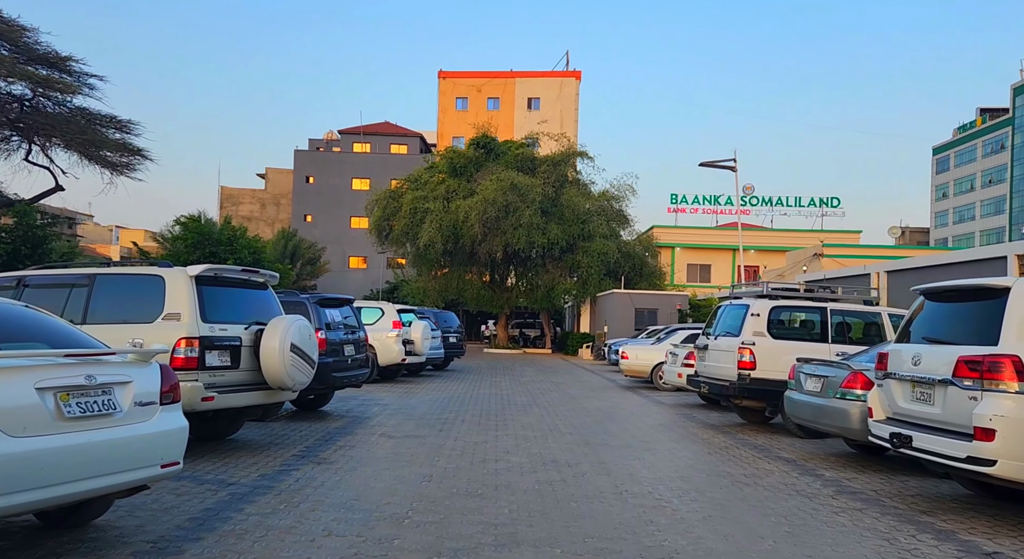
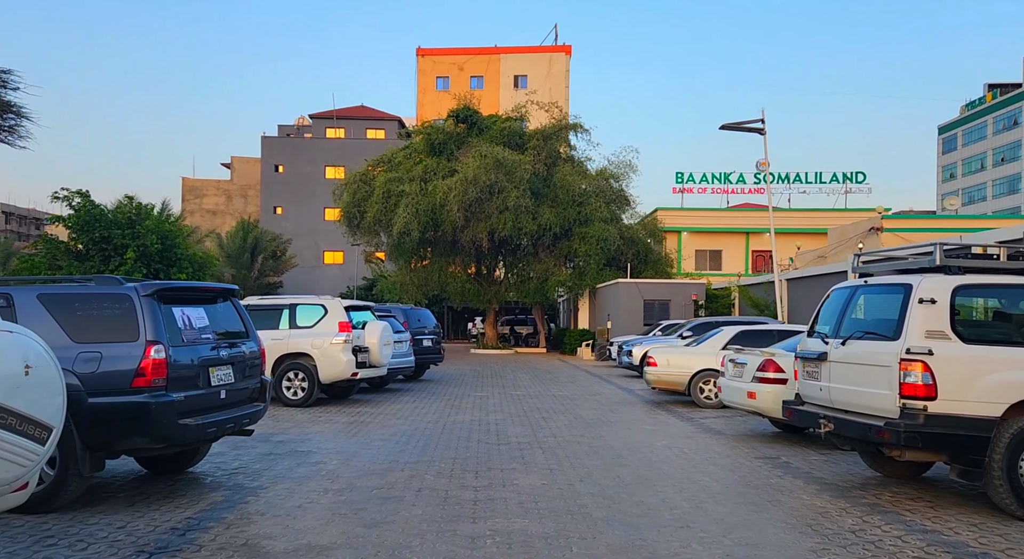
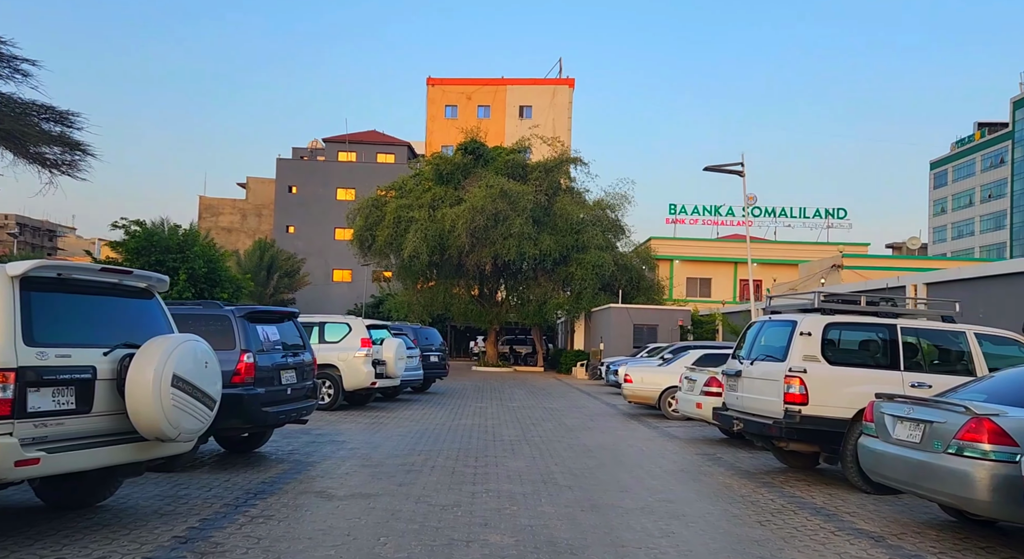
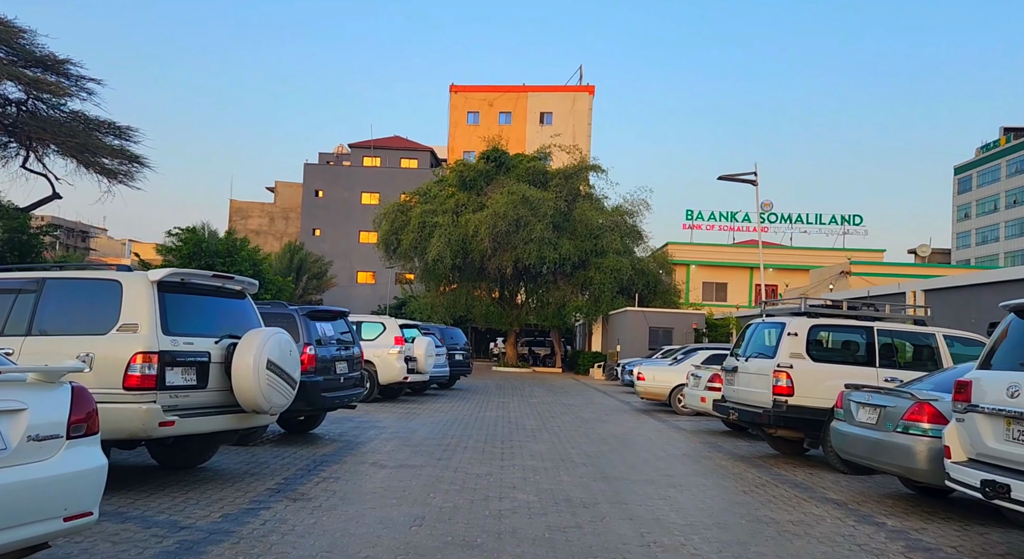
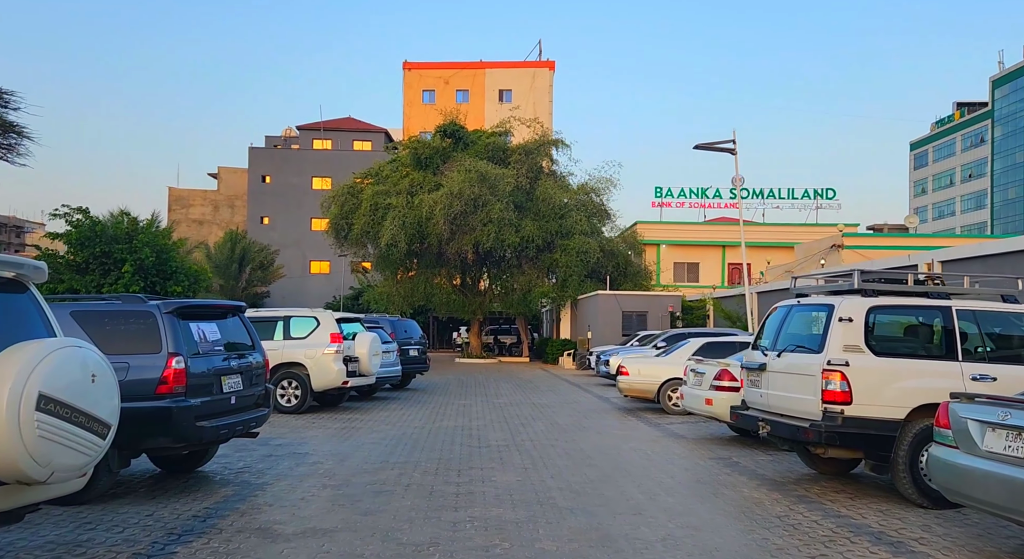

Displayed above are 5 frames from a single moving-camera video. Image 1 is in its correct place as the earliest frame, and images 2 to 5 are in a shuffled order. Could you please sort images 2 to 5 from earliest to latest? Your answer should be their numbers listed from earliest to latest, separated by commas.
4, 3, 5, 2
